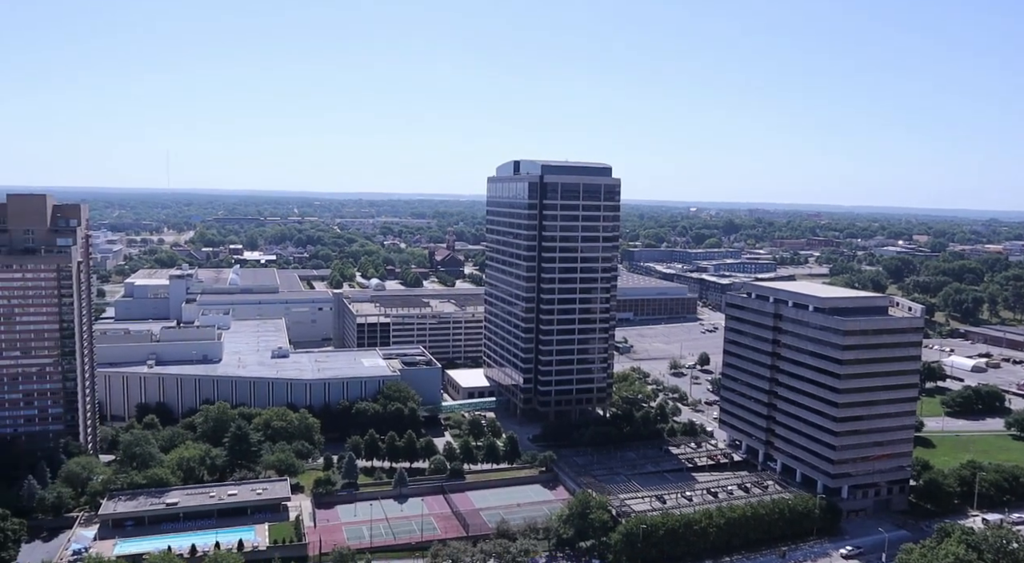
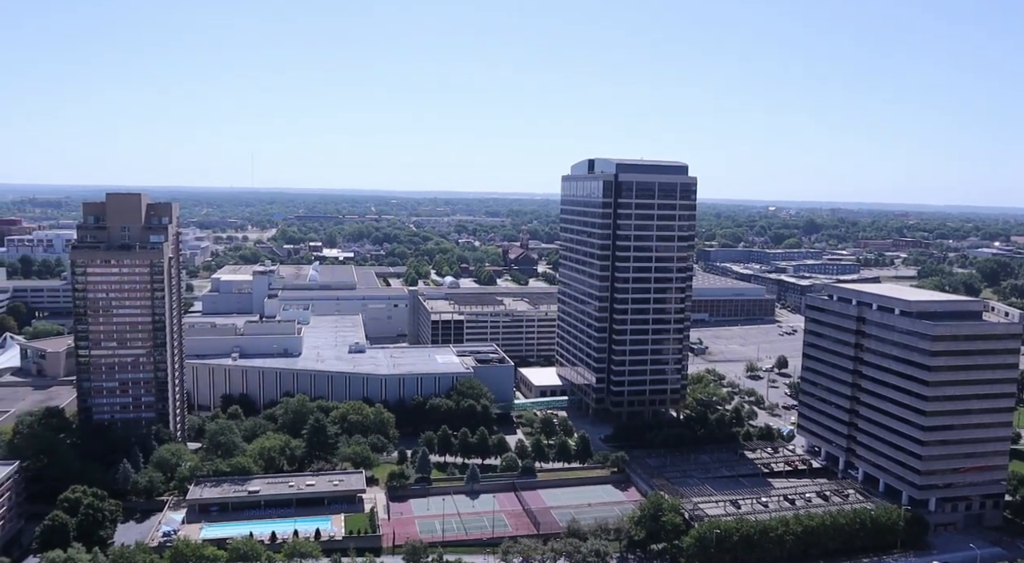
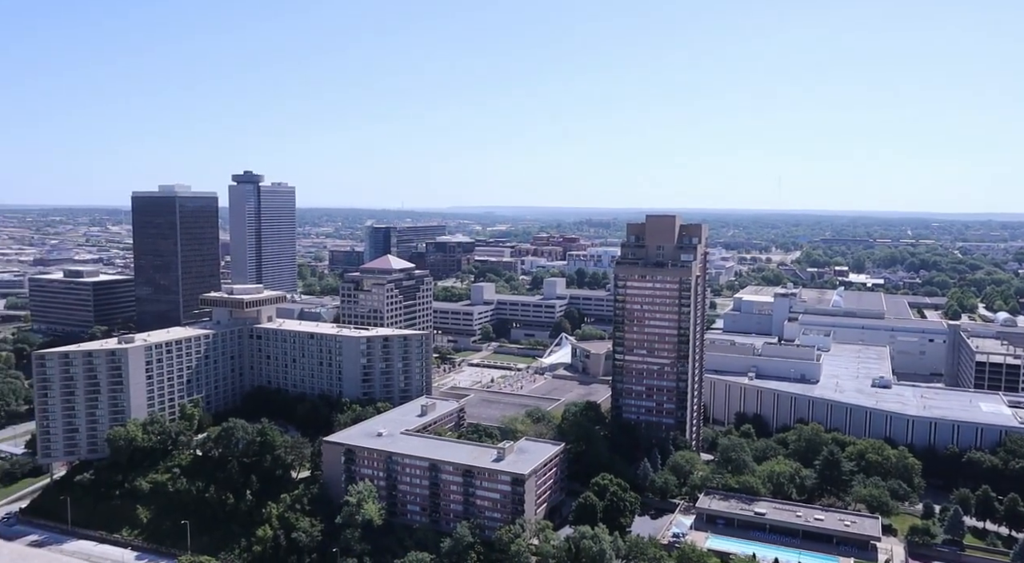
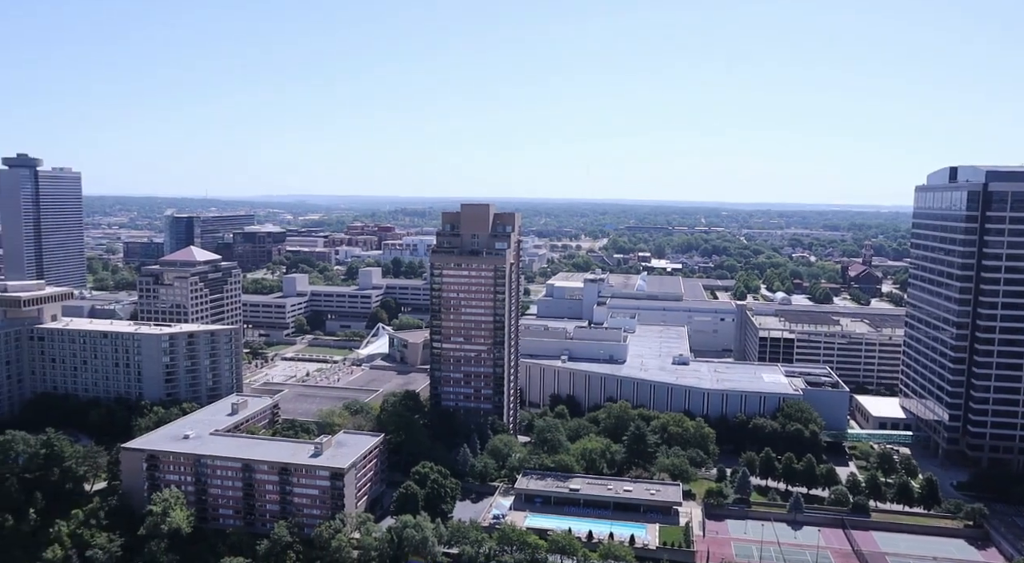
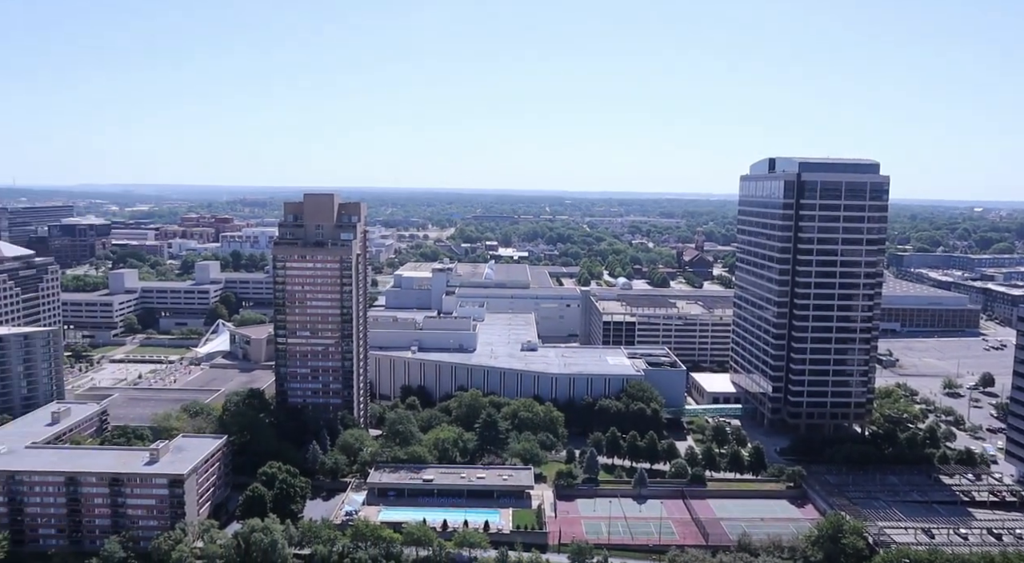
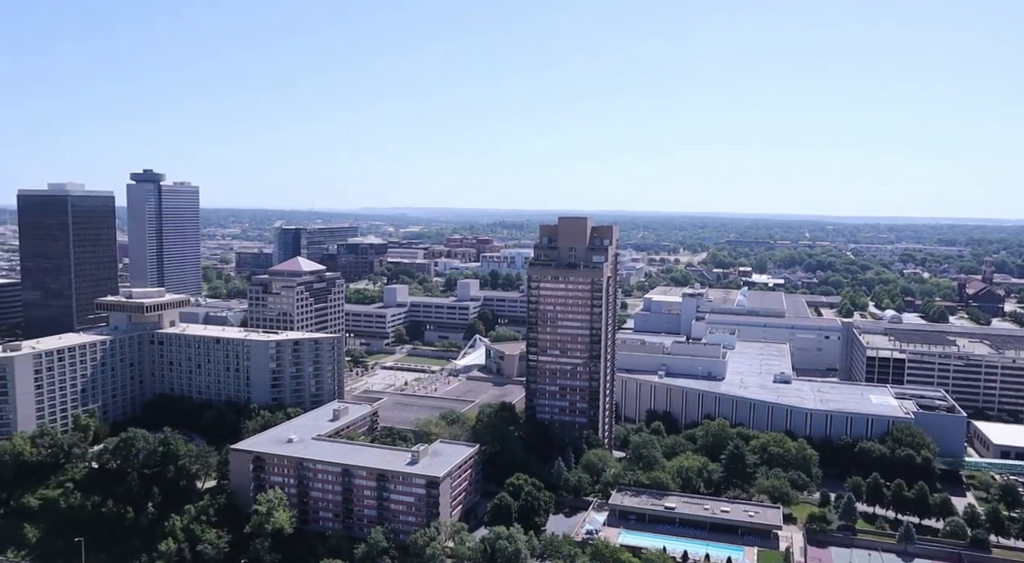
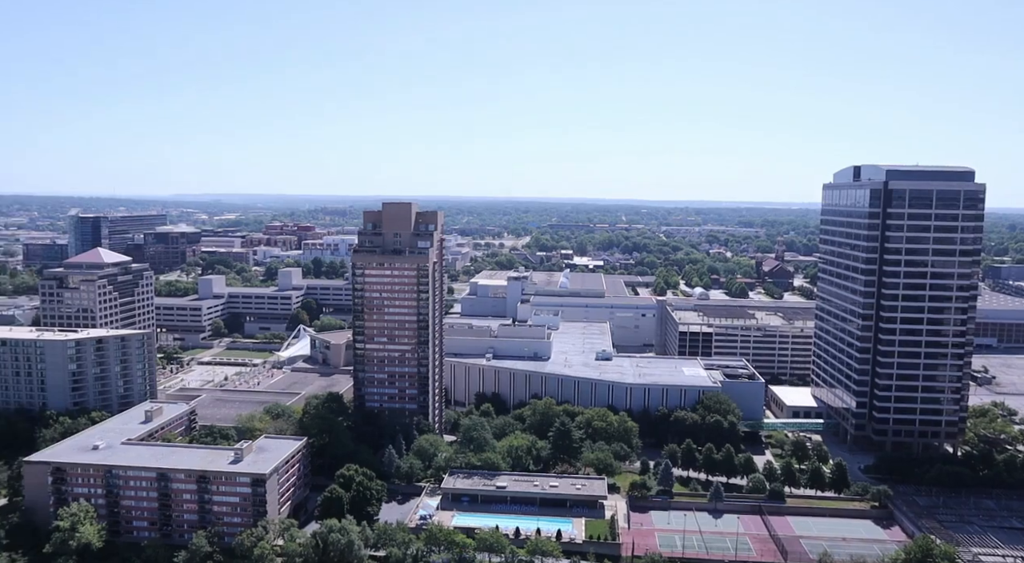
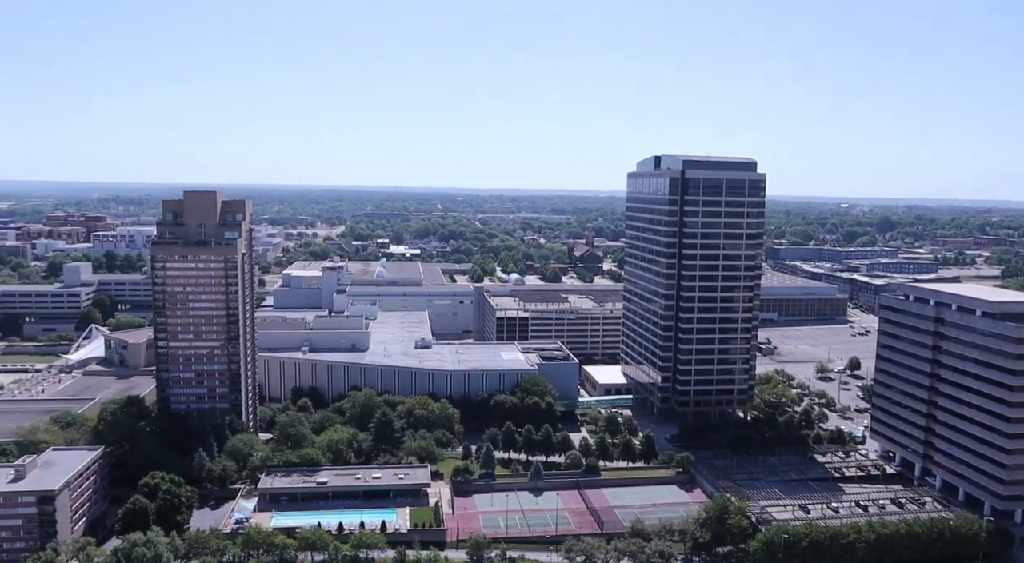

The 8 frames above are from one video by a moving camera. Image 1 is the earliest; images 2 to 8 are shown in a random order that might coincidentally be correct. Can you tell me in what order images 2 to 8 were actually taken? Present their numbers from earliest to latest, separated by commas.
2, 8, 5, 7, 4, 6, 3
